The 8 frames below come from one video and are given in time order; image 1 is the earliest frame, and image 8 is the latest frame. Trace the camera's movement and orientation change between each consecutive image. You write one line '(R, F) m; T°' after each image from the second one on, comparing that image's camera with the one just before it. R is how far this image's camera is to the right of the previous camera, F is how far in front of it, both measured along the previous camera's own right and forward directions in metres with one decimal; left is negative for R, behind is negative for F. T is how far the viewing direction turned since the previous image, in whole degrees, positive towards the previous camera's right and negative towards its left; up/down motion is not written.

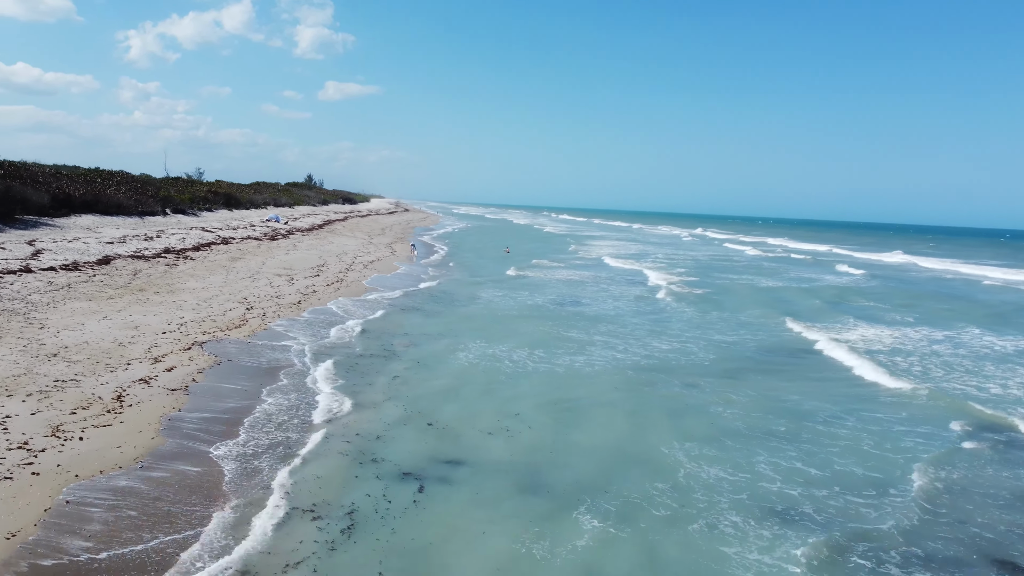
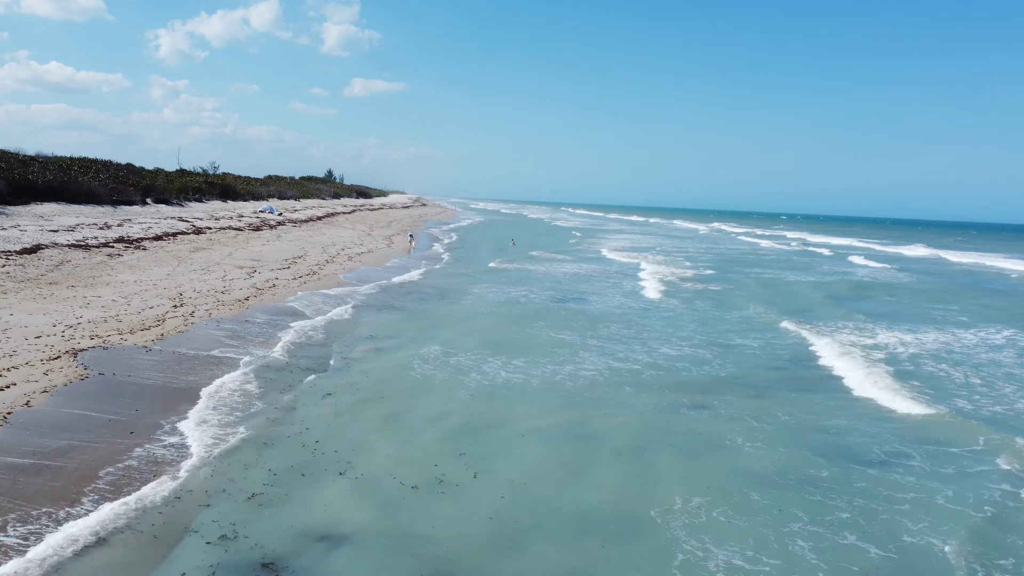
(+0.7, +2.7) m; -1°
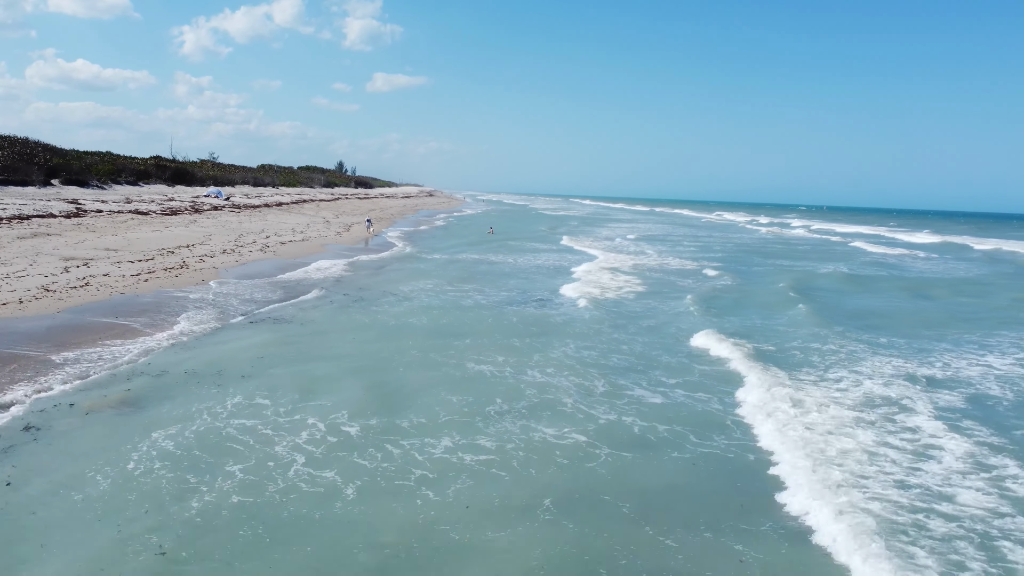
(+1.4, +5.9) m; -1°
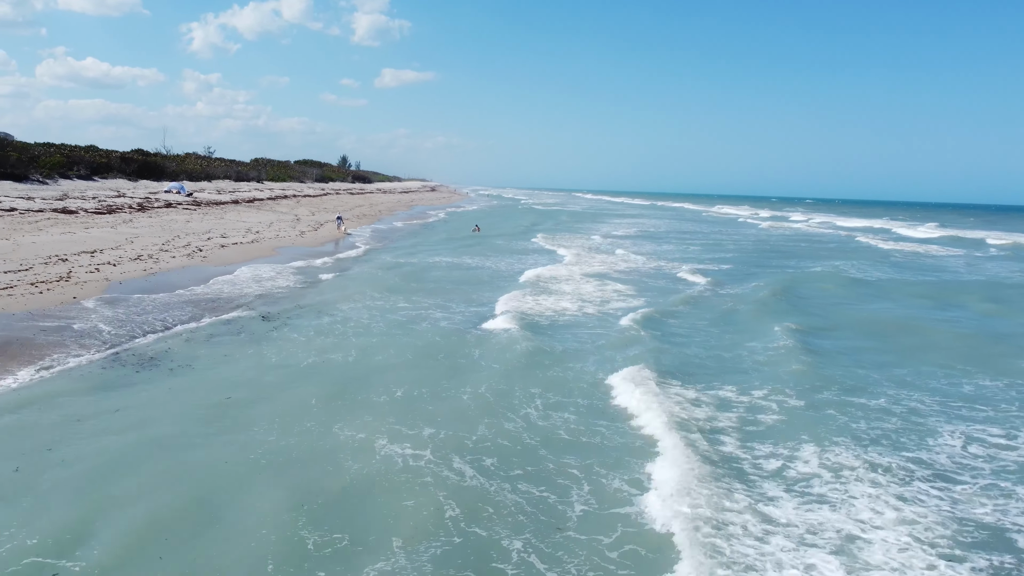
(+0.5, +3.5) m; 0°
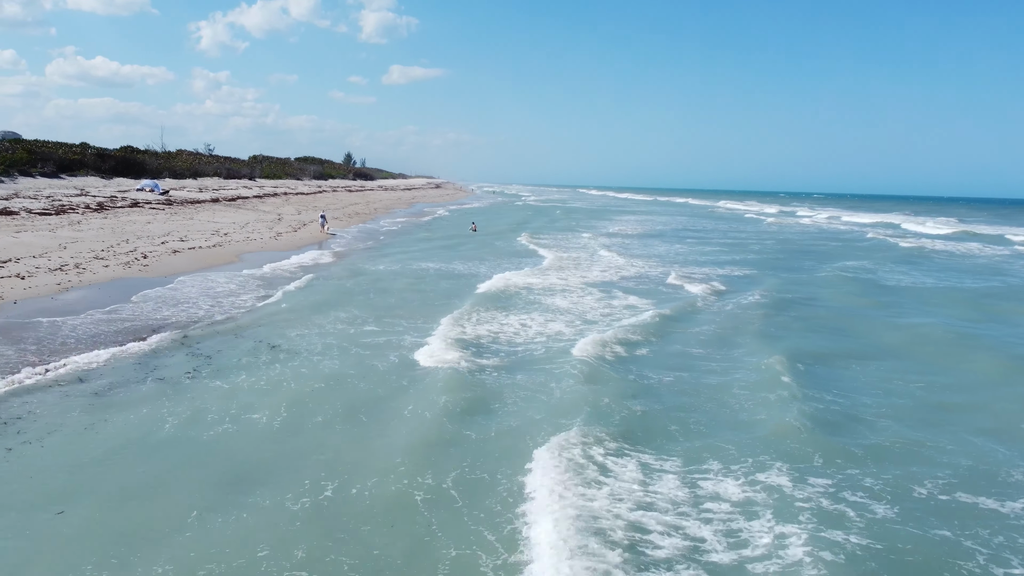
(+0.1, +2.8) m; 0°
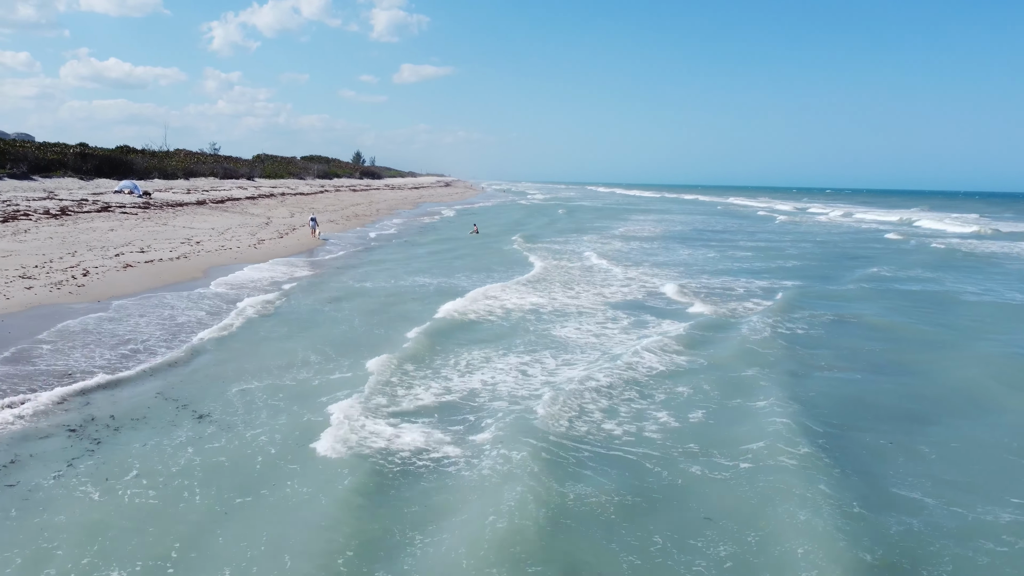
(0.0, +2.7) m; -1°
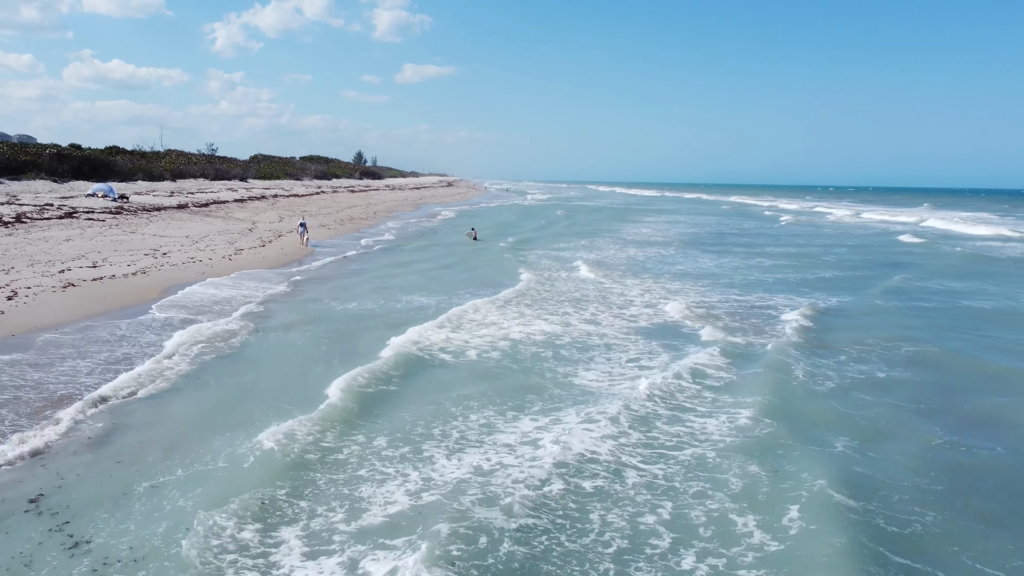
(-0.1, +2.4) m; 0°
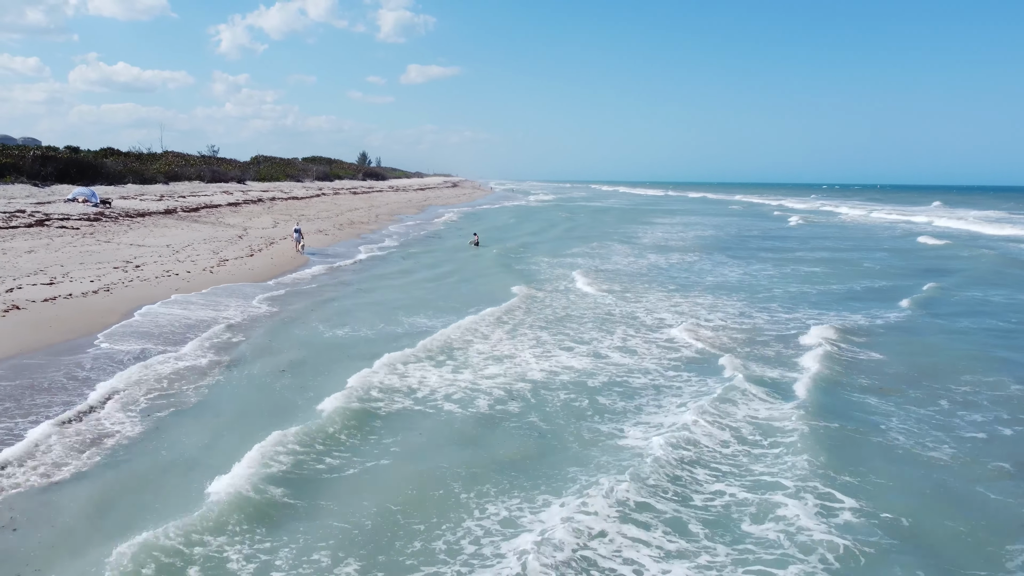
(-0.2, +2.0) m; 0°
